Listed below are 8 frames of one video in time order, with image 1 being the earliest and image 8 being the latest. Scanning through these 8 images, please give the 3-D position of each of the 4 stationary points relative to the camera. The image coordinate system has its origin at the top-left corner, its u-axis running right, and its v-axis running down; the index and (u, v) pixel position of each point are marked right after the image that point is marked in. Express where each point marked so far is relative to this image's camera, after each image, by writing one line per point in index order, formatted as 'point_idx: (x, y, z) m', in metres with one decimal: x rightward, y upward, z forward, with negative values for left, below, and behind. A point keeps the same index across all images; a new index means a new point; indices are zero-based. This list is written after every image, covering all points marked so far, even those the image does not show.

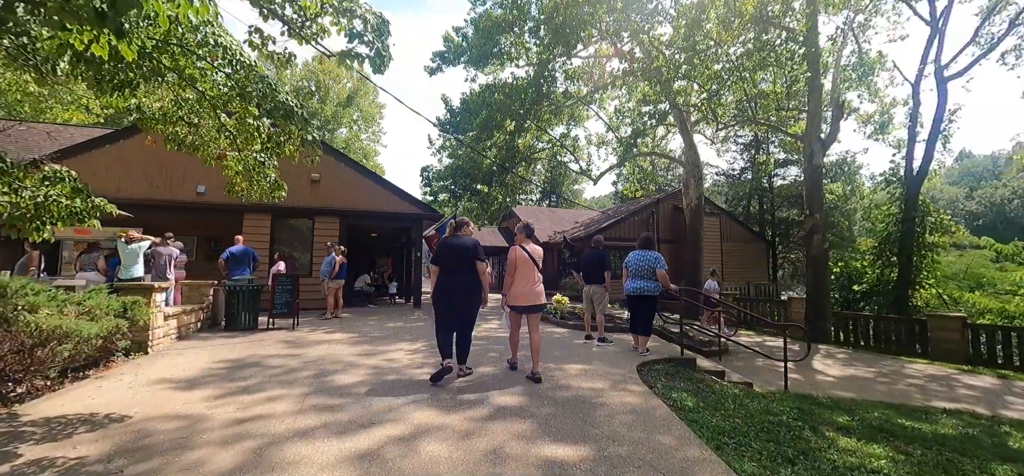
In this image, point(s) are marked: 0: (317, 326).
0: (-3.6, -1.6, +7.1) m
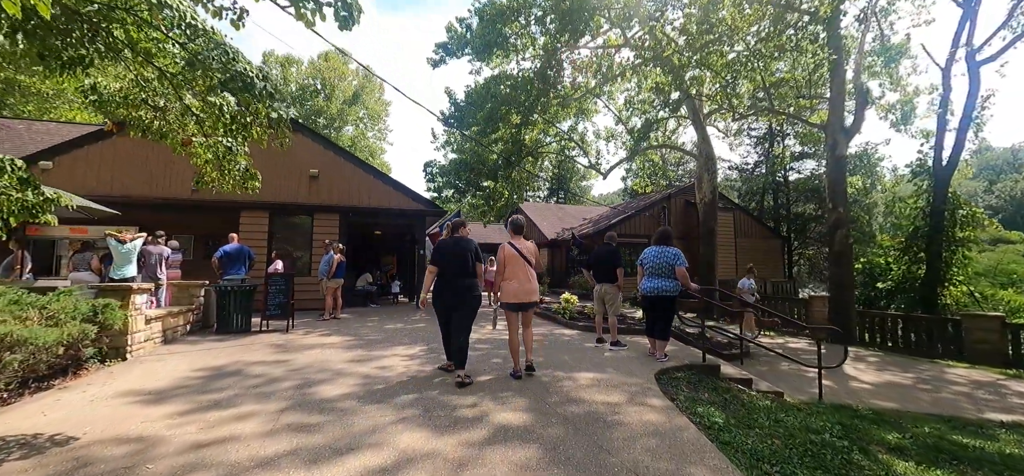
0: (-3.5, -1.6, +6.8) m
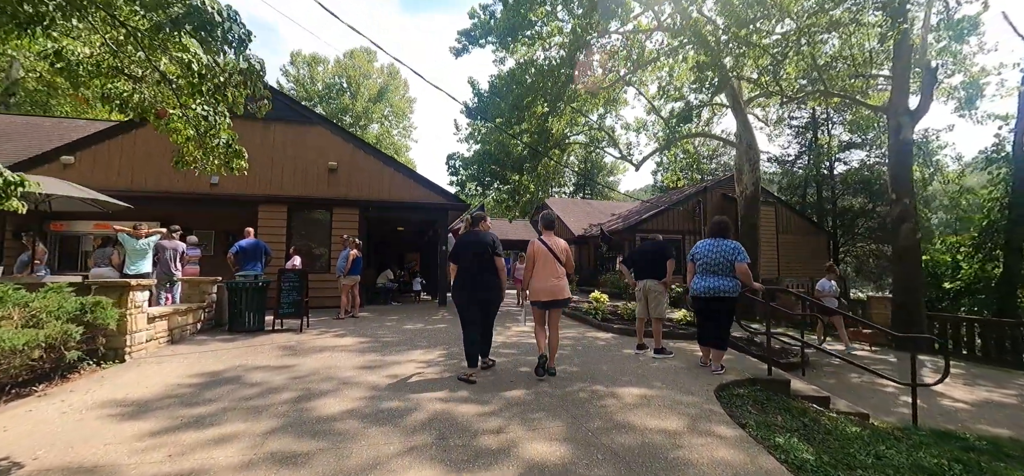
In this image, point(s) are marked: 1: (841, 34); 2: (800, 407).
0: (-3.0, -1.5, +6.4) m
1: (+10.7, +6.6, +12.6) m
2: (+2.7, -1.6, +3.7) m
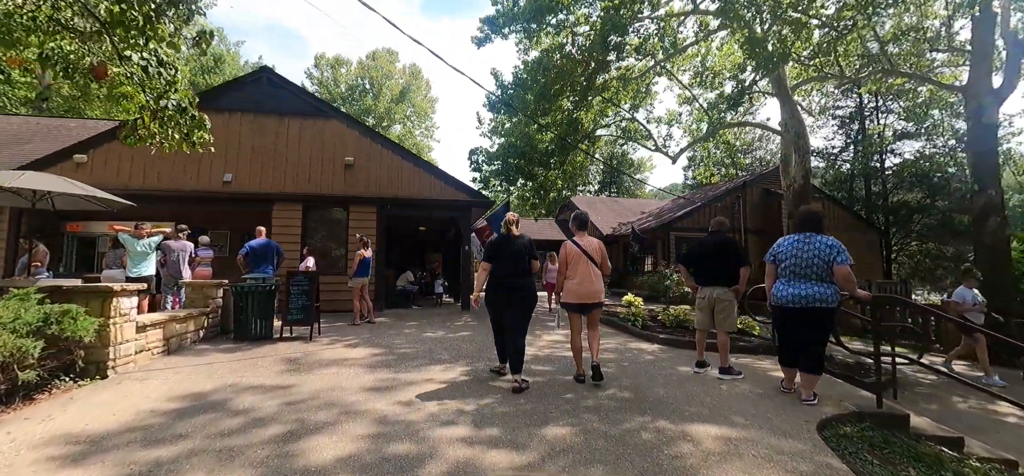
0: (-2.6, -1.5, +5.8) m
1: (+11.4, +6.7, +11.2) m
2: (+3.0, -1.5, +2.8) m
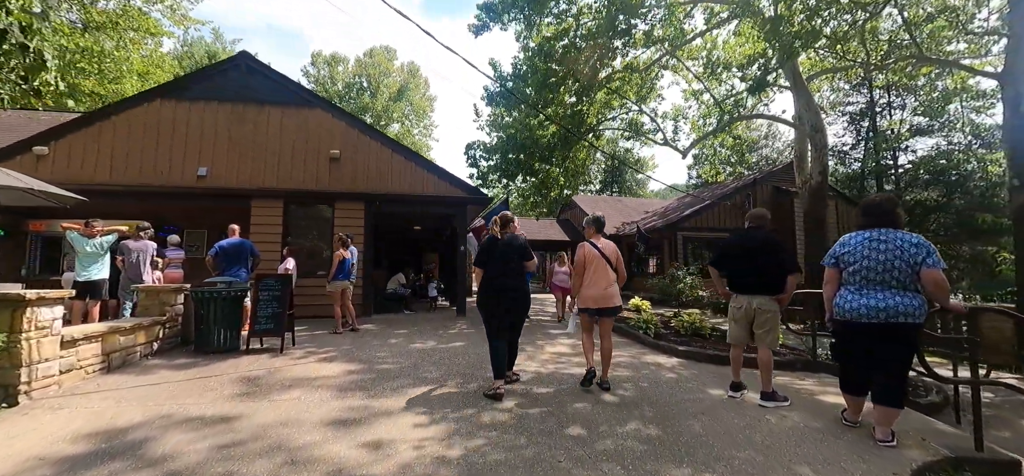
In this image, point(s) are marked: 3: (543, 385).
0: (-2.6, -1.5, +5.1) m
1: (+11.4, +6.7, +10.6) m
2: (+3.0, -1.5, +2.1) m
3: (+0.3, -1.4, +3.8) m
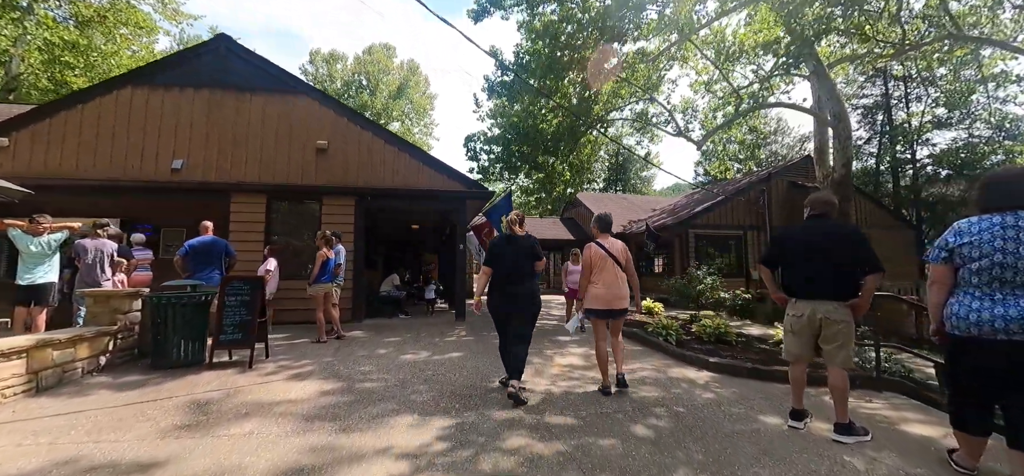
0: (-2.5, -1.4, +4.5) m
1: (+11.4, +6.8, +9.8) m
2: (+3.0, -1.5, +1.4) m
3: (+0.3, -1.4, +3.1) m
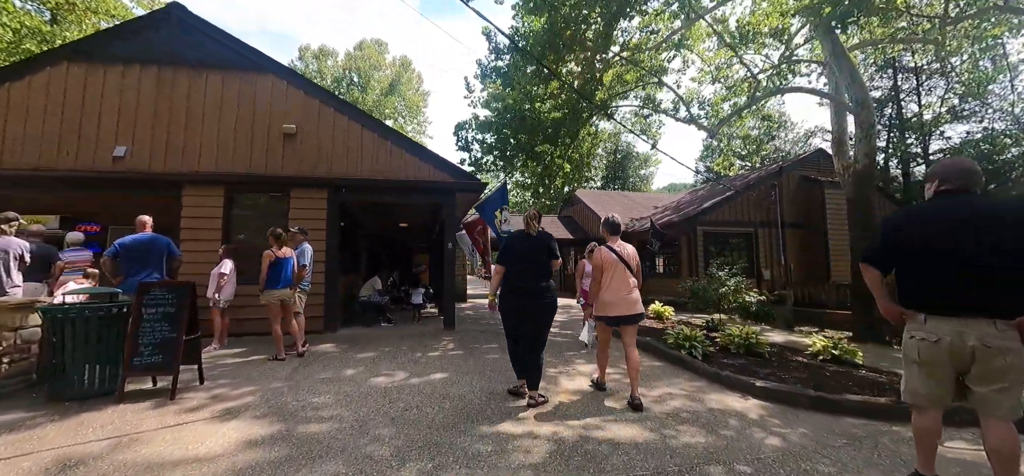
0: (-2.6, -1.4, +3.6) m
1: (+11.3, +6.9, +9.1) m
2: (+3.0, -1.4, +0.6) m
3: (+0.3, -1.3, +2.2) m
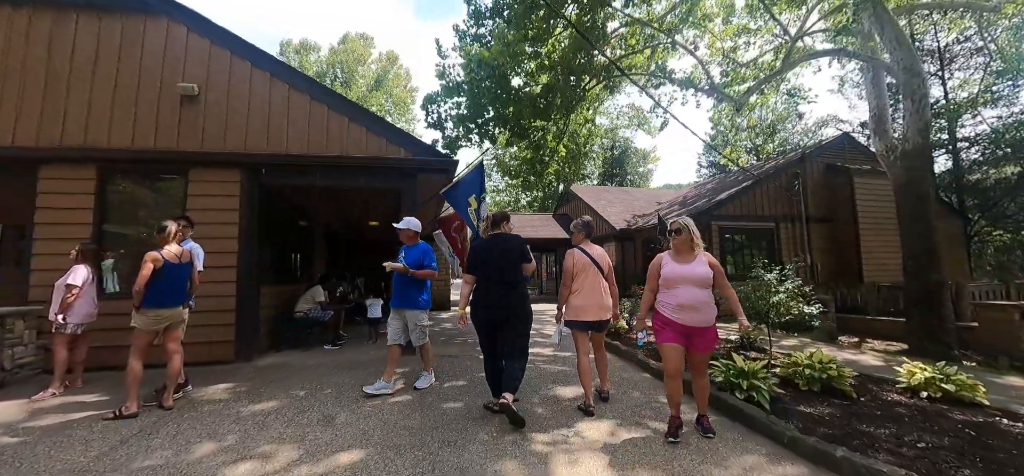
0: (-2.8, -1.3, +1.9) m
1: (+10.9, +7.1, +7.6) m
2: (+2.8, -1.2, -1.0) m
3: (+0.1, -1.2, +0.6) m
